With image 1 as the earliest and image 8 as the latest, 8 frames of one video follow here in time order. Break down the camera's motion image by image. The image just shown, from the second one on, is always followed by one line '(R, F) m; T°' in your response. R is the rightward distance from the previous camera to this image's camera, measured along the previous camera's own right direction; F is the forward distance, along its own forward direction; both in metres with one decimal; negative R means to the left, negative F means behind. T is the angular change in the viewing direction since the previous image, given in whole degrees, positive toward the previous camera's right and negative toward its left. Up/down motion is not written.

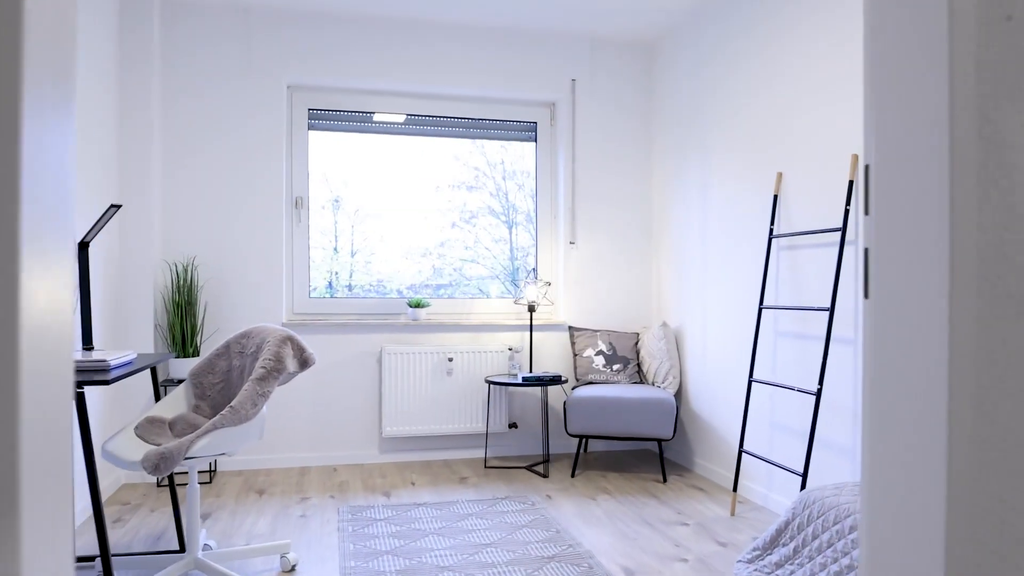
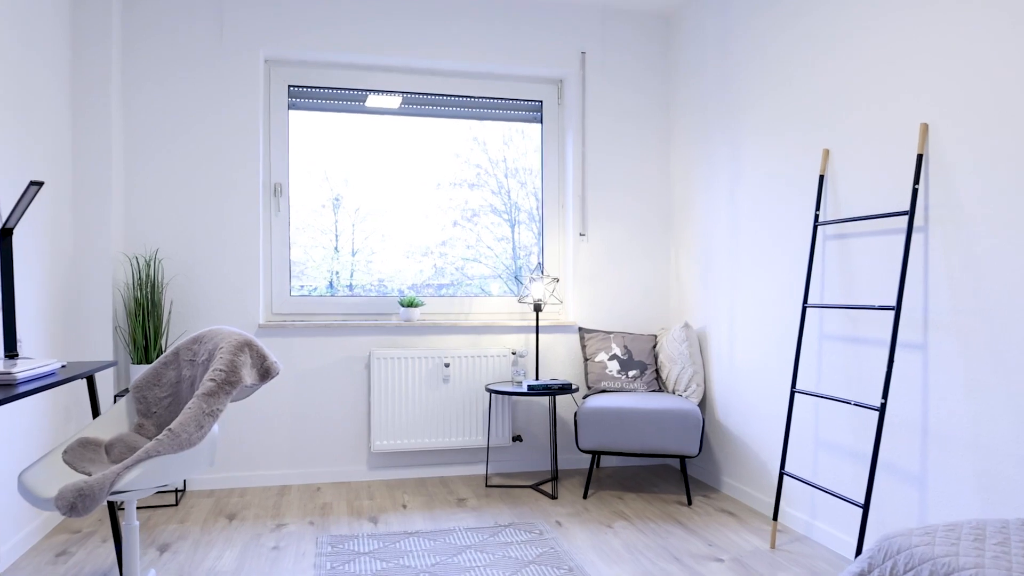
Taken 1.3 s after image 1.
(0.0, +0.4) m; 0°
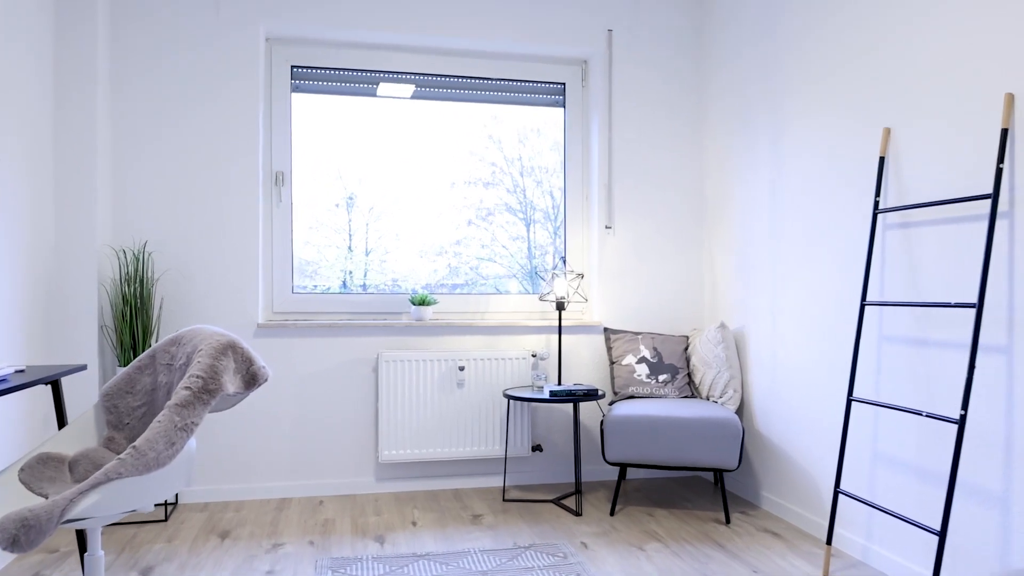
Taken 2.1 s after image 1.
(0.0, +0.3) m; -1°
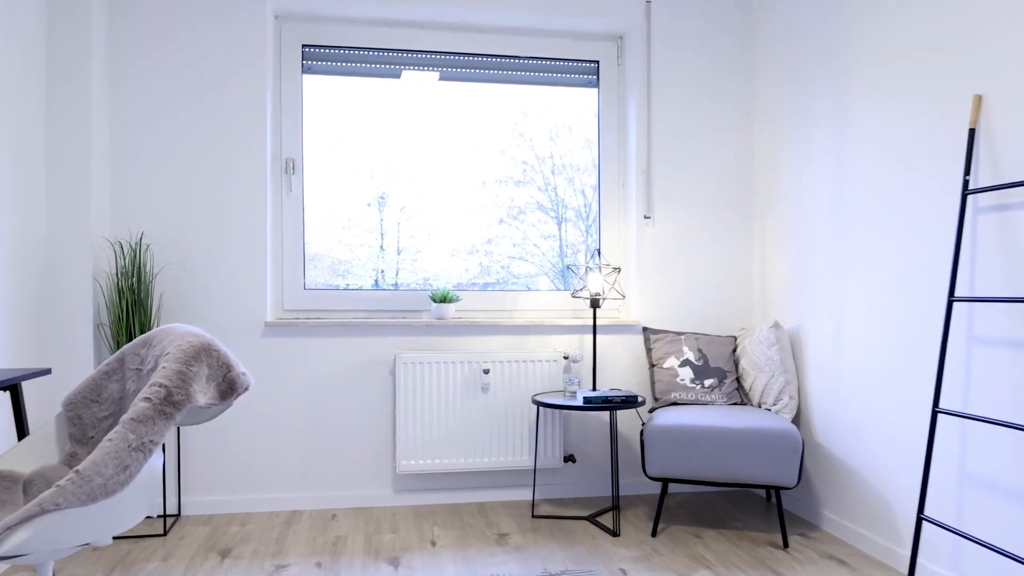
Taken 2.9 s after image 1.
(0.0, +0.3) m; -2°
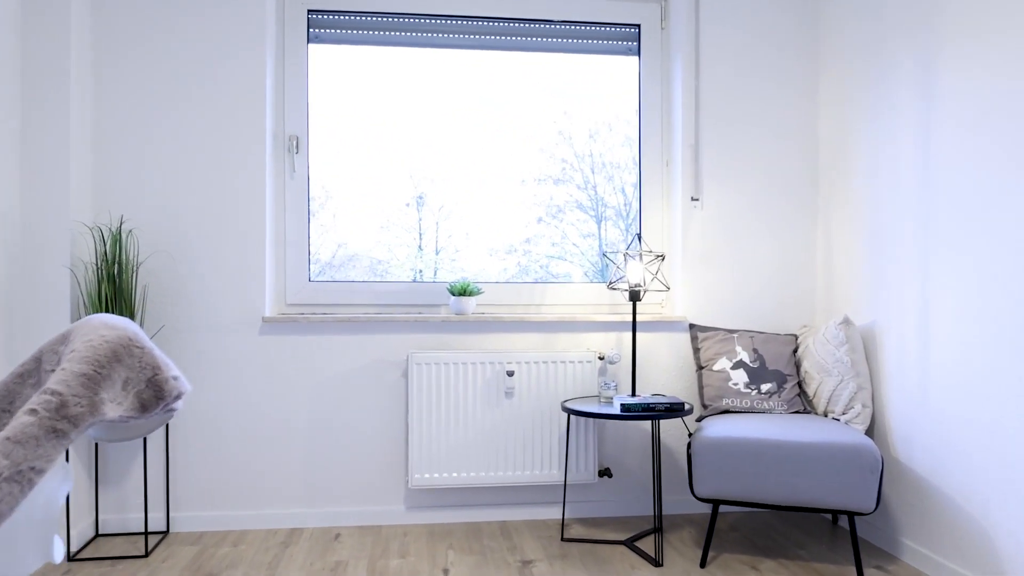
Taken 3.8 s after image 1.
(0.0, +0.4) m; -3°
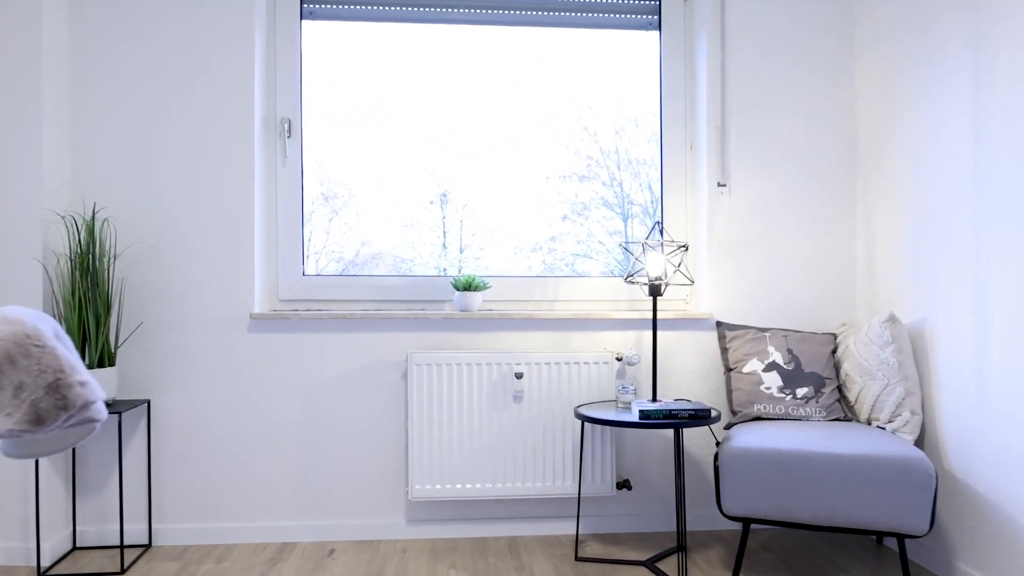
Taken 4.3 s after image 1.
(+0.1, +0.2) m; -2°
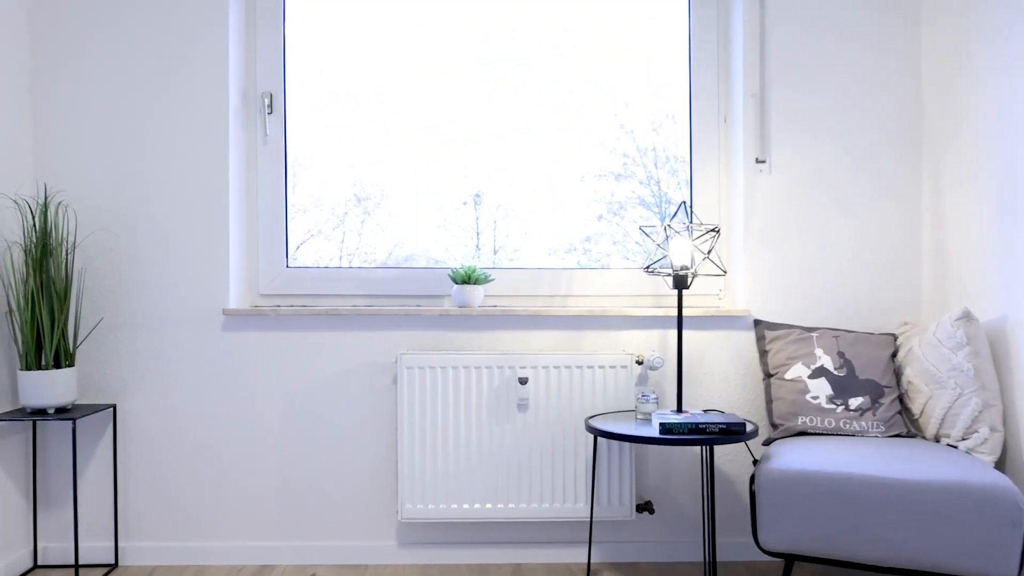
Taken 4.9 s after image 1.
(+0.1, +0.3) m; -3°
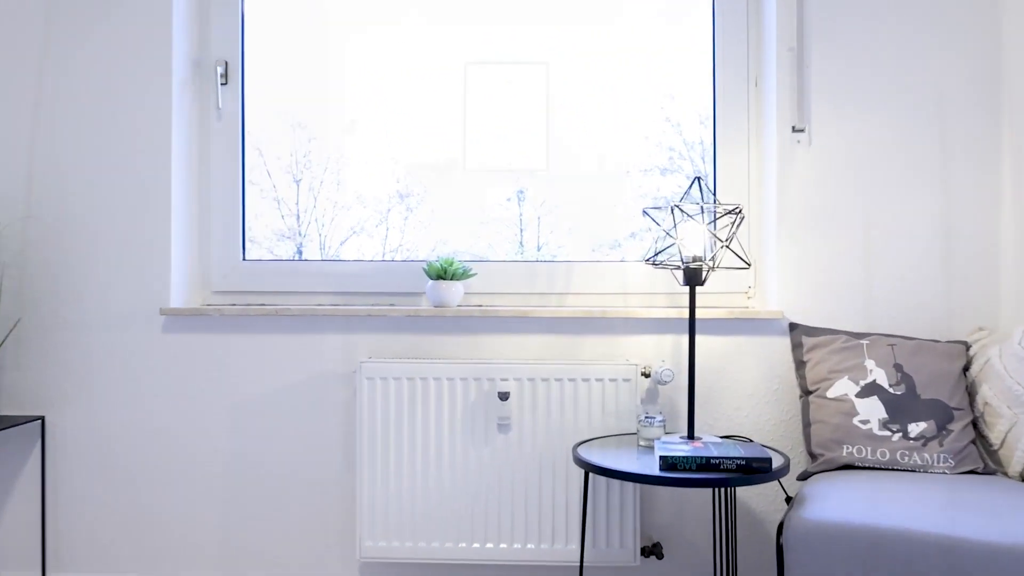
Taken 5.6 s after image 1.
(+0.1, +0.4) m; -3°
